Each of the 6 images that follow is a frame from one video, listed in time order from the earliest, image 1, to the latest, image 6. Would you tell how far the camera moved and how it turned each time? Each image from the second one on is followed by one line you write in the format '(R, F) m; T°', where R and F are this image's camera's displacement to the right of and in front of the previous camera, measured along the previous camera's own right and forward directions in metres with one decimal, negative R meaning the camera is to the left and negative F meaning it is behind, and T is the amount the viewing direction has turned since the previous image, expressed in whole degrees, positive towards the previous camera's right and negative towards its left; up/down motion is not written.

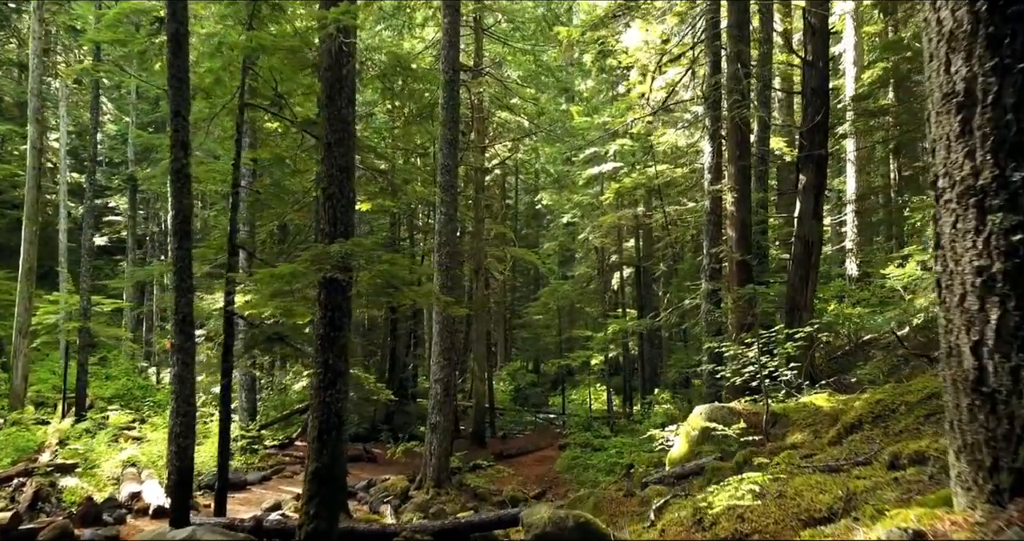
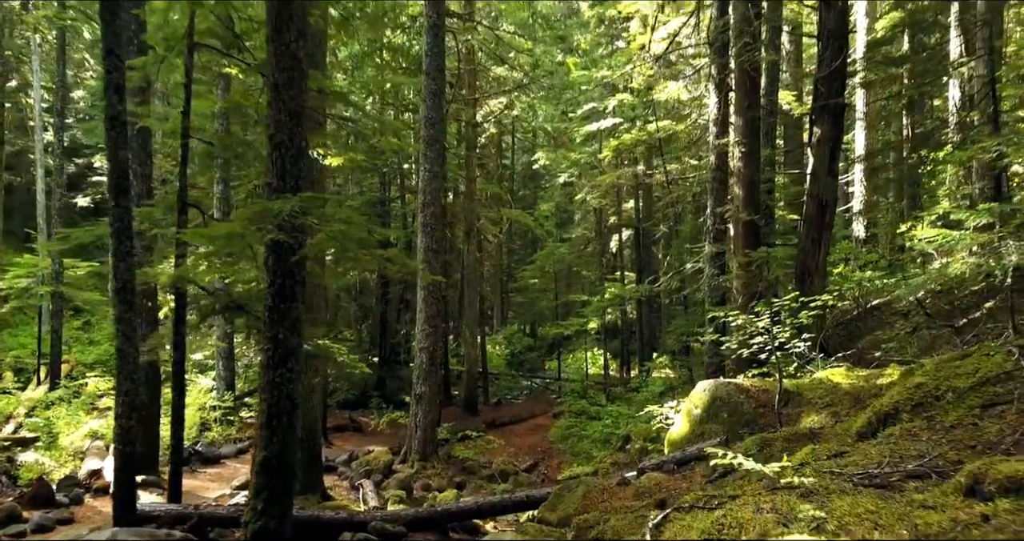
(+0.2, +0.9) m; 0°
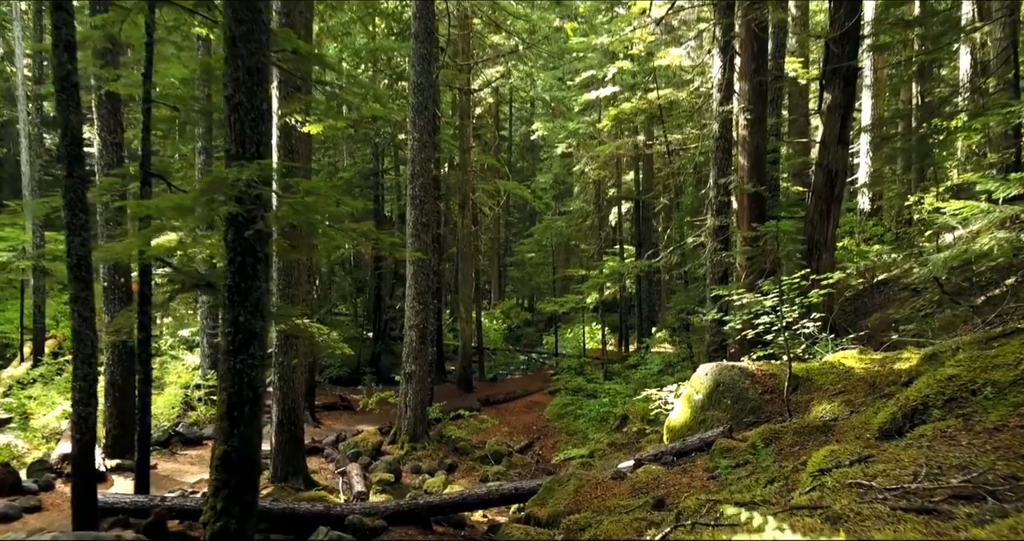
(+0.1, +0.5) m; 0°
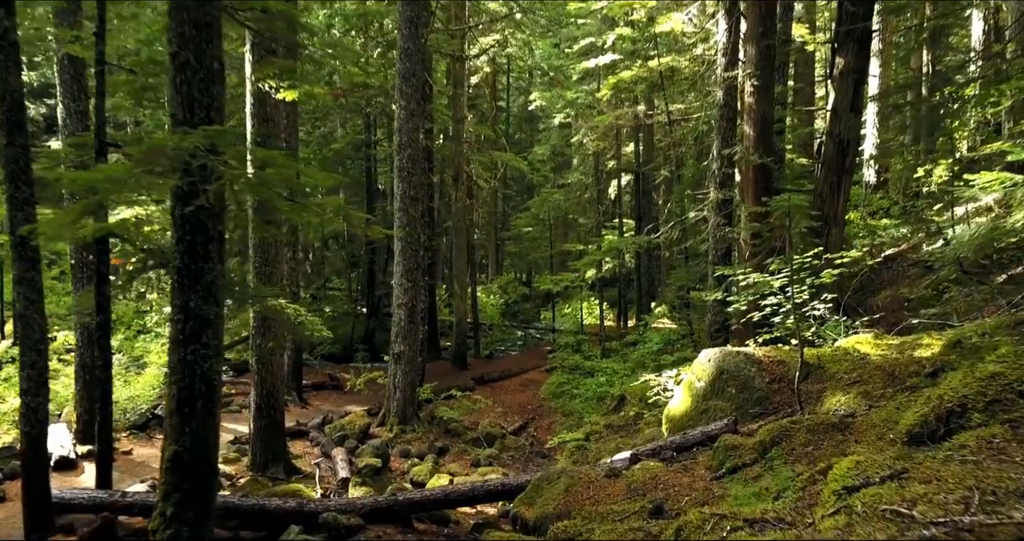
(+0.1, +0.5) m; 0°
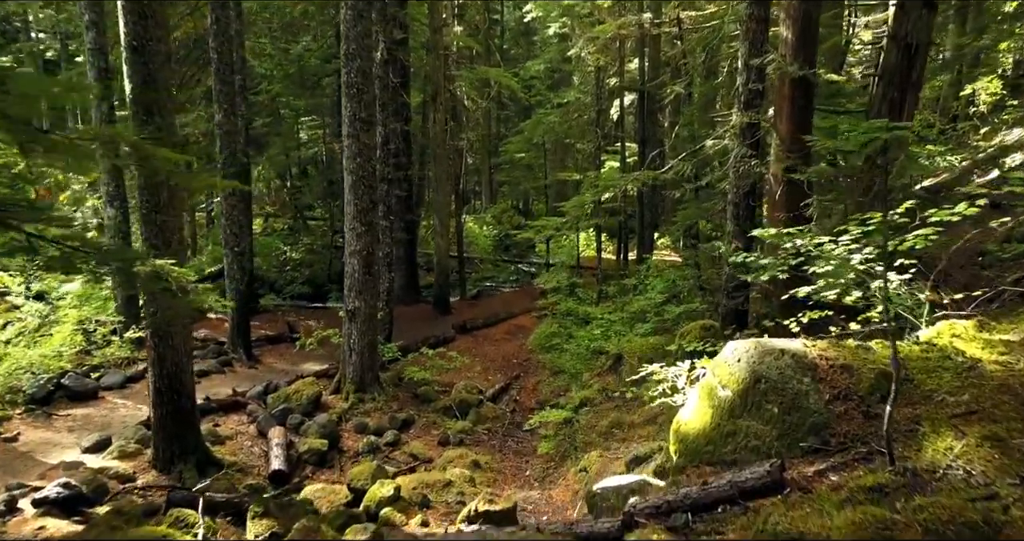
(+0.3, +2.0) m; 0°
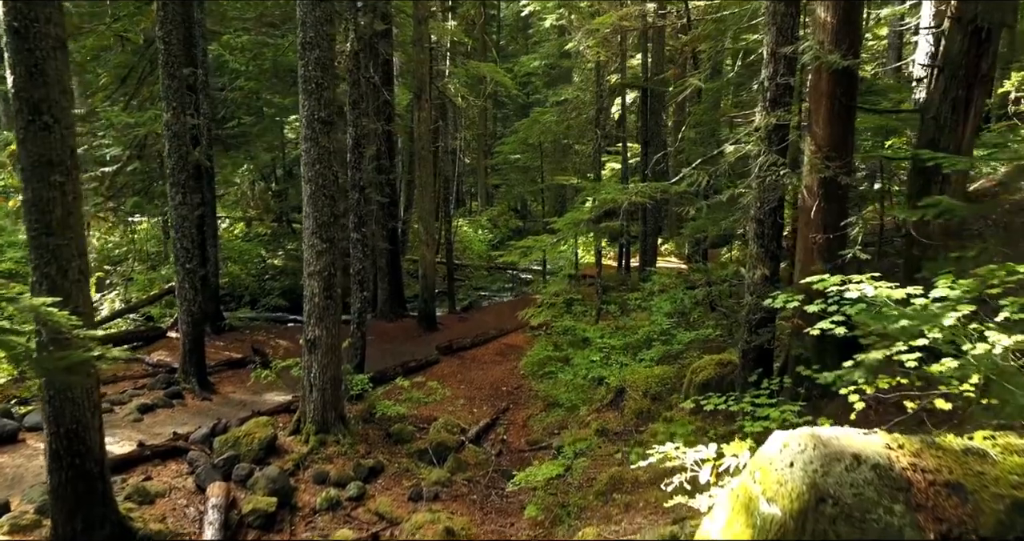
(+0.2, +1.3) m; 0°
